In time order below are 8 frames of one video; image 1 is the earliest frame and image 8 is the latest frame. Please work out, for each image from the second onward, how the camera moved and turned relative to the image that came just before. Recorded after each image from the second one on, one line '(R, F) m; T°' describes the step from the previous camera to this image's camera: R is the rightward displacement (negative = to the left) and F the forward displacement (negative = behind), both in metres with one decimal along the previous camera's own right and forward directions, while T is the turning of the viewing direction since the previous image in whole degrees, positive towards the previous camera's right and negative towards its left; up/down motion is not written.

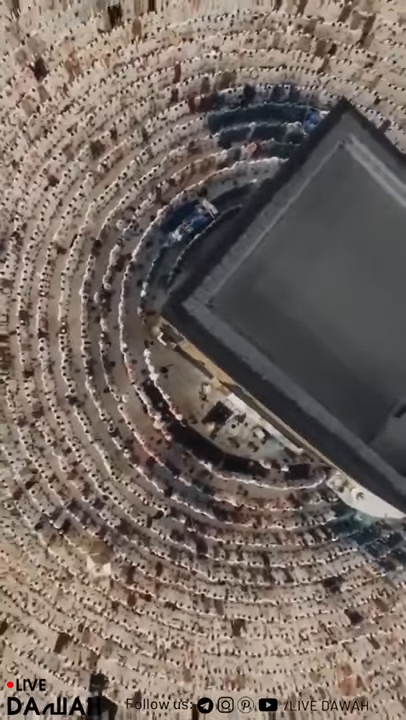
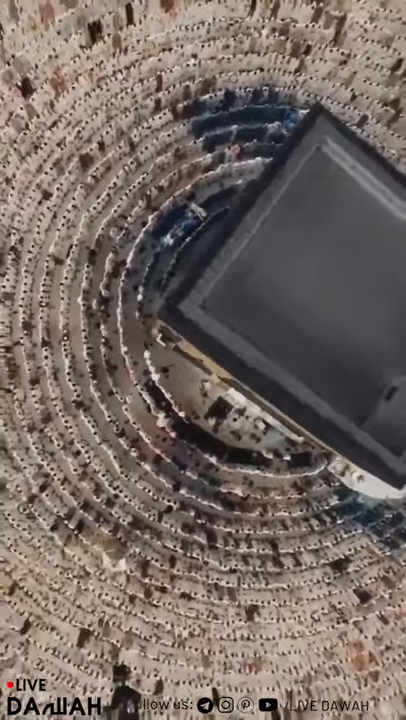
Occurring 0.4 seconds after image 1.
(0.0, -0.2) m; 0°
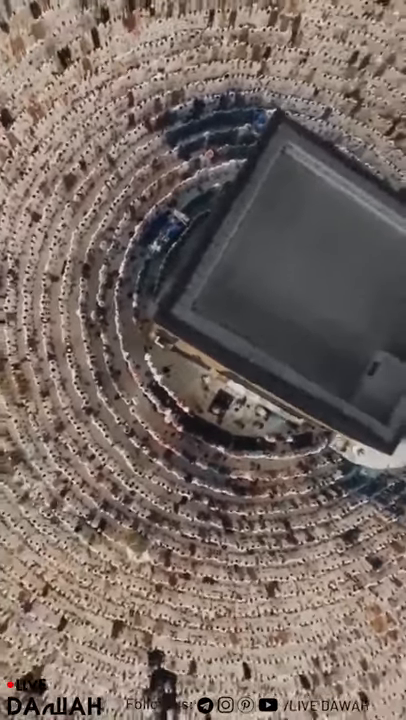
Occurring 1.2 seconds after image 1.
(0.0, -0.4) m; 0°
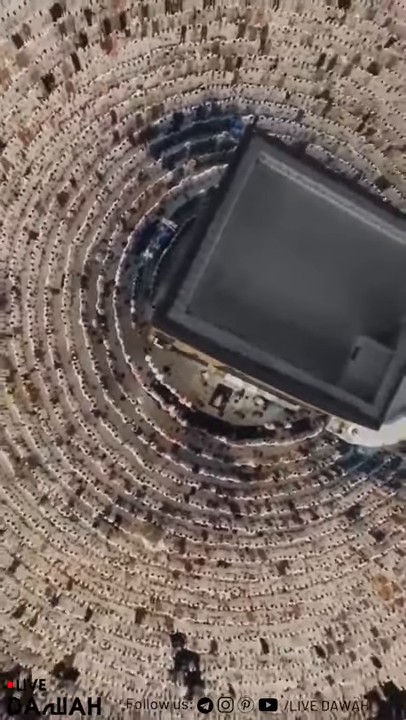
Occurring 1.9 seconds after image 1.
(0.0, -0.4) m; 0°
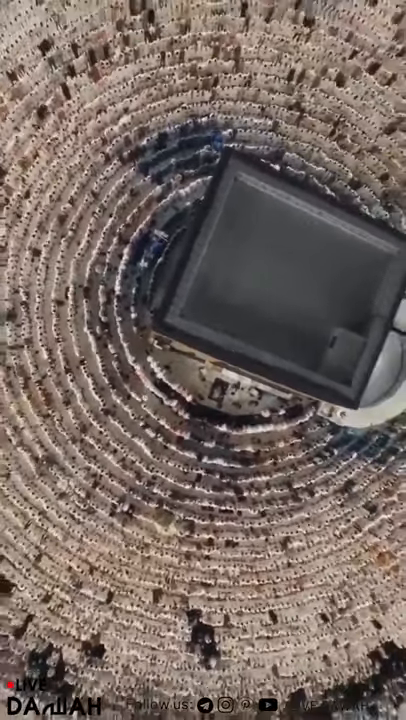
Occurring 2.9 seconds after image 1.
(0.0, -0.7) m; 0°
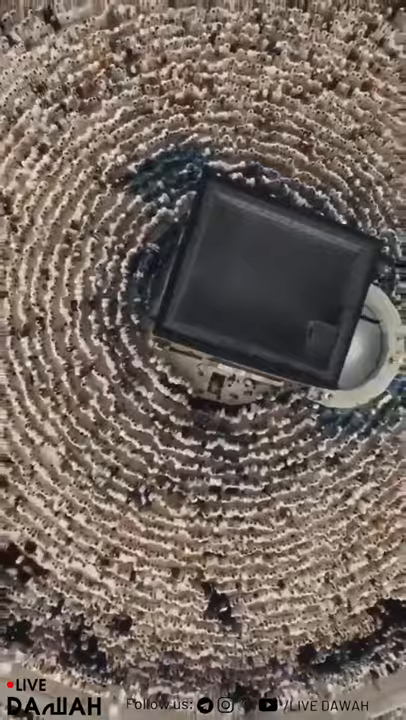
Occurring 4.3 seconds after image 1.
(0.0, -1.0) m; 0°
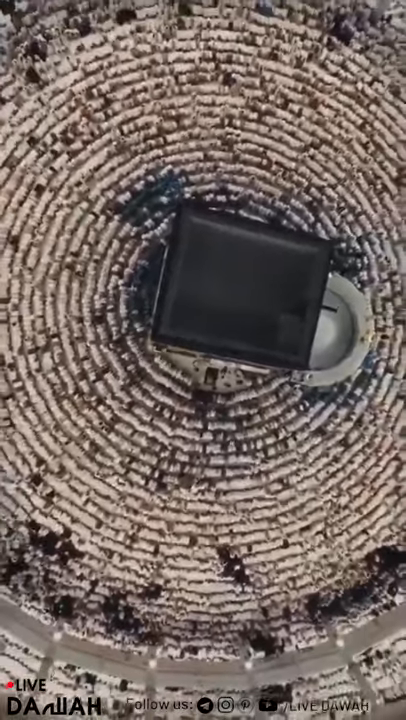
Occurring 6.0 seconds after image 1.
(+0.1, -1.5) m; 0°
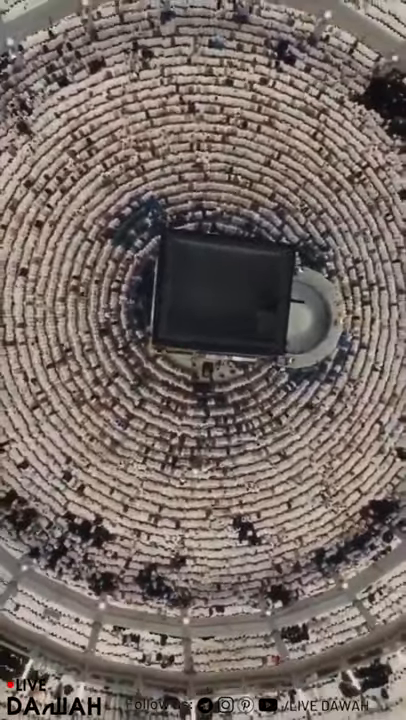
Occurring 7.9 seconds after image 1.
(+0.1, -1.6) m; 0°
